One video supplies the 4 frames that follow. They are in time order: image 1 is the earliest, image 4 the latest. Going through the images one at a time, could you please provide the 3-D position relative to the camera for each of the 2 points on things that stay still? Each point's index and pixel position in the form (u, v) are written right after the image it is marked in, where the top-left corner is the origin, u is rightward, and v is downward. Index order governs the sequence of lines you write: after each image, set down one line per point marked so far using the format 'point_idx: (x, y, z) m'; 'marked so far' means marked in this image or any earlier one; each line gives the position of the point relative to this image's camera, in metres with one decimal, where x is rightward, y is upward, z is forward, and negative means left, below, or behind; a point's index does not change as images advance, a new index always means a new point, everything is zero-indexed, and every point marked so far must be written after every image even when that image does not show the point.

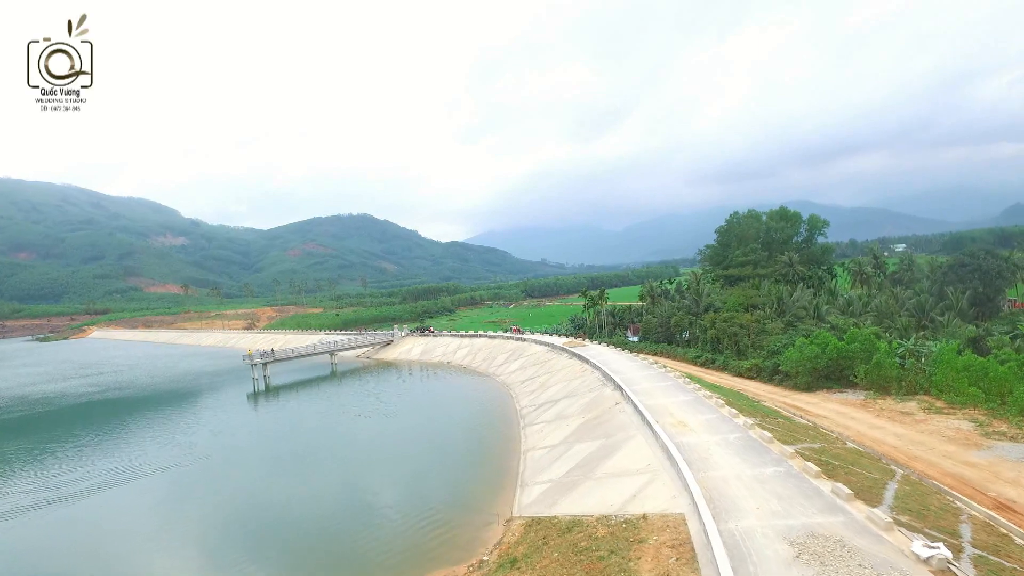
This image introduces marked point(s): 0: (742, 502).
0: (+6.5, -6.0, +14.8) m
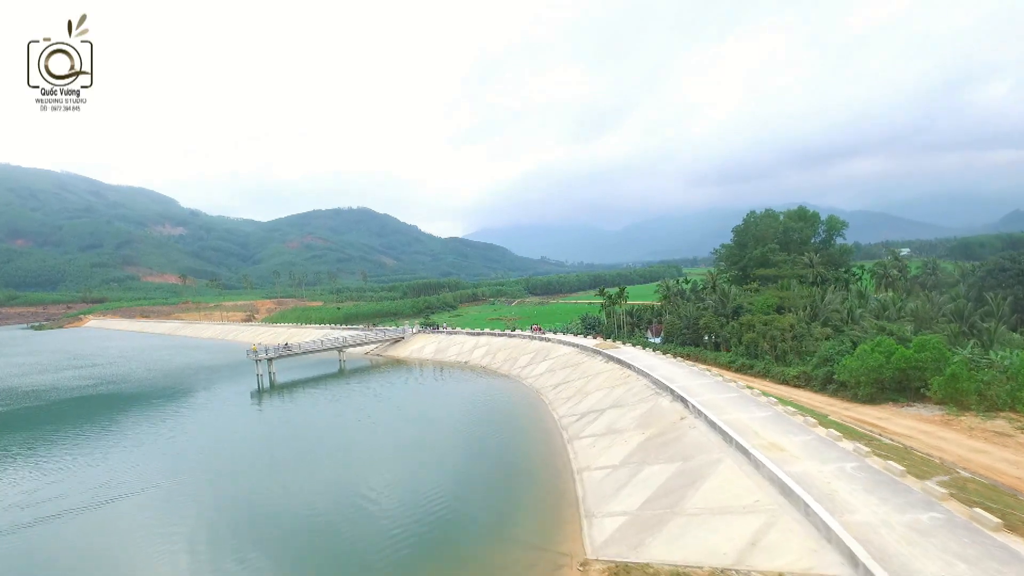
0: (+8.9, -6.1, +11.5) m
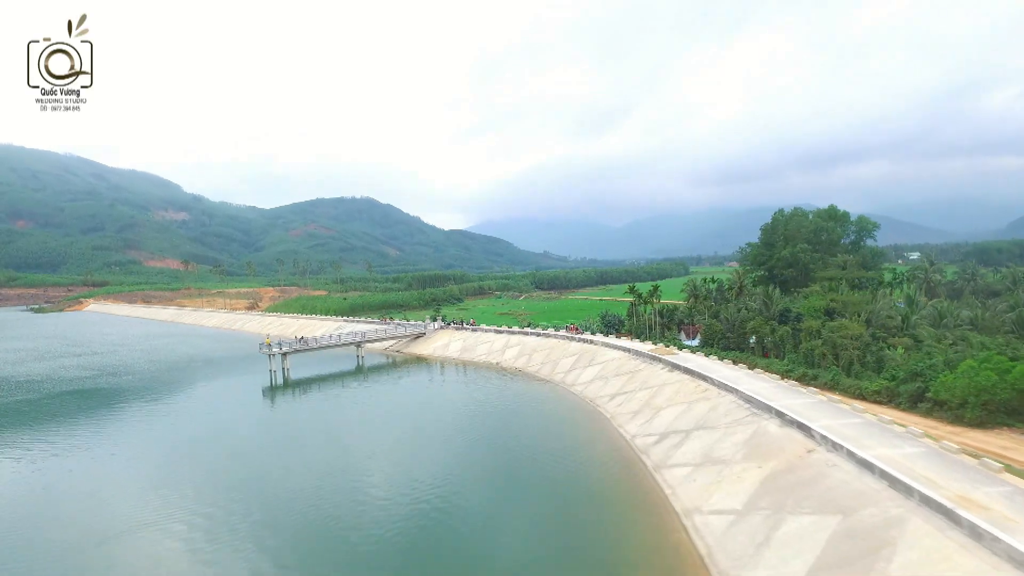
0: (+12.2, -6.4, +7.2) m
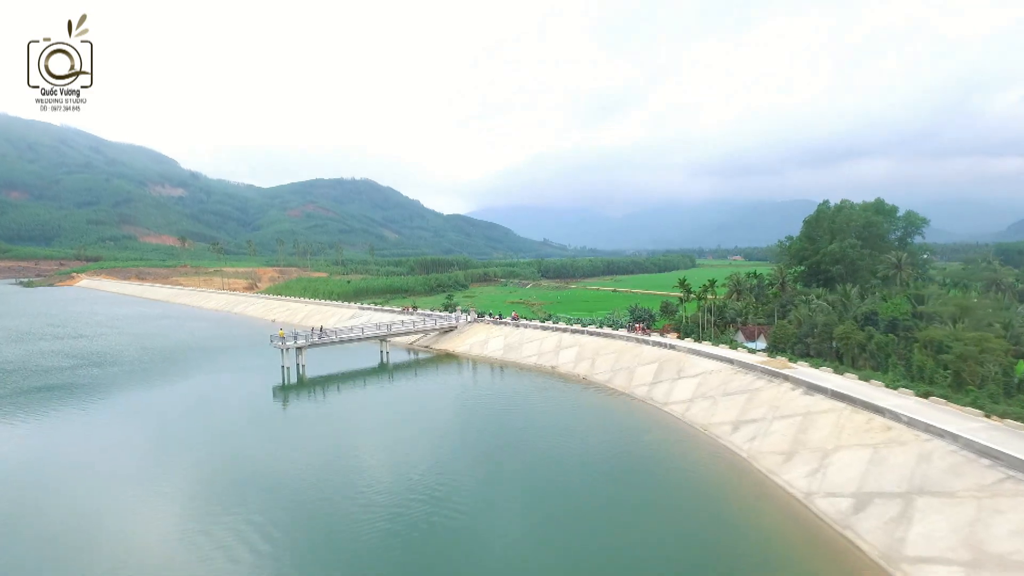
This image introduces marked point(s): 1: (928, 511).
0: (+17.1, -7.1, -0.3) m
1: (+13.2, -7.2, +17.0) m
